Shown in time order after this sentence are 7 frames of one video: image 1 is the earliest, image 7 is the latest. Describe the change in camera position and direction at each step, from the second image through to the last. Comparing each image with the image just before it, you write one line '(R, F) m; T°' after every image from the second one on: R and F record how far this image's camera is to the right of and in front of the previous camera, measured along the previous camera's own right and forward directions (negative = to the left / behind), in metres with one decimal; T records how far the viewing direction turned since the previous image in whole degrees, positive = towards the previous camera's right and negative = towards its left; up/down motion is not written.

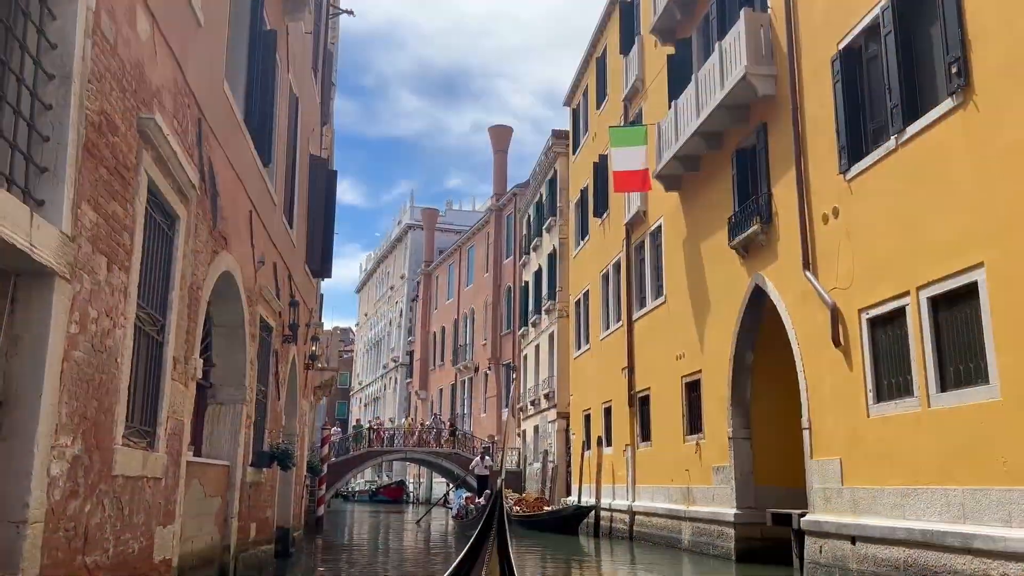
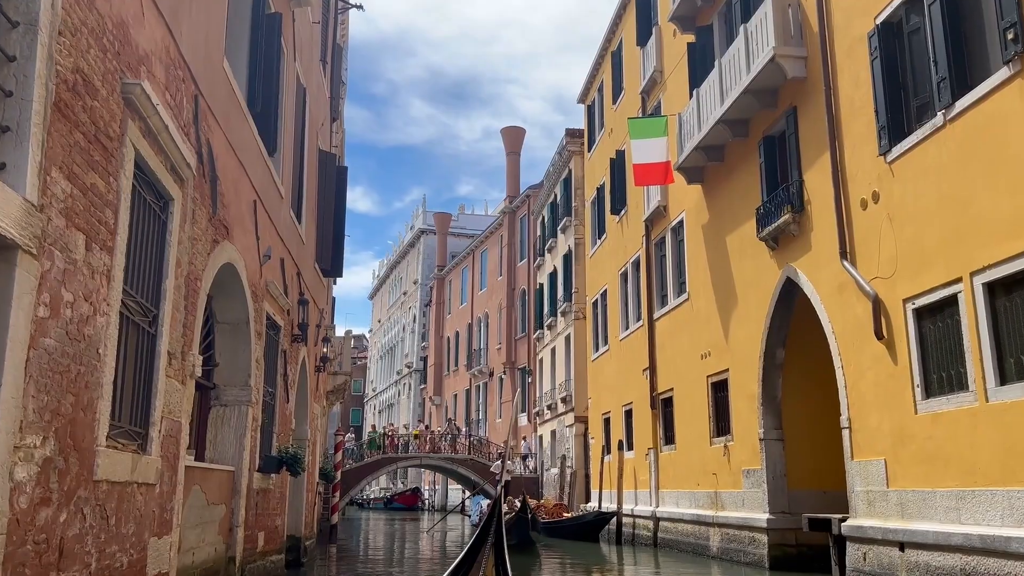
(-0.1, +0.5) m; -1°
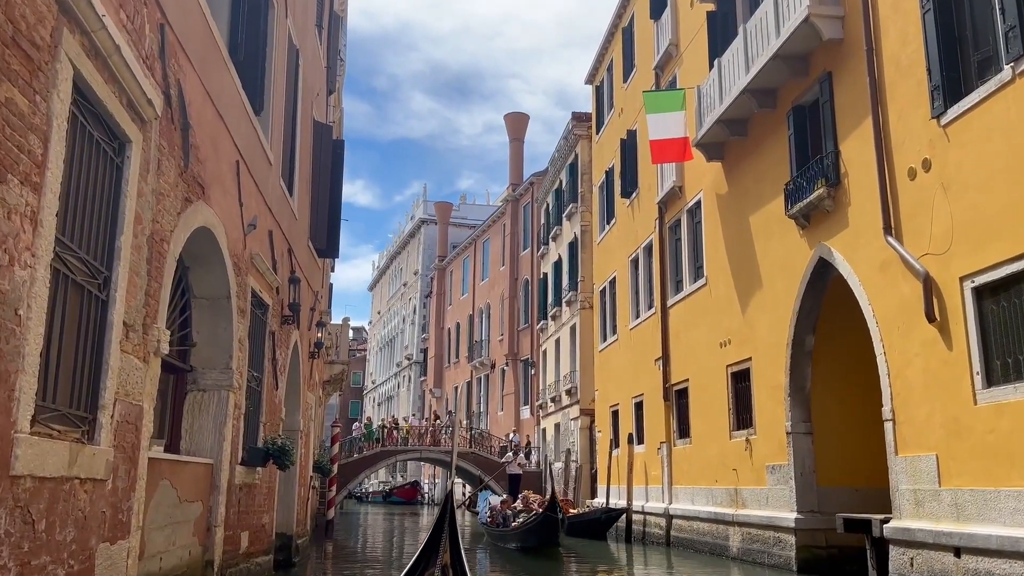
(-0.1, +0.8) m; 0°
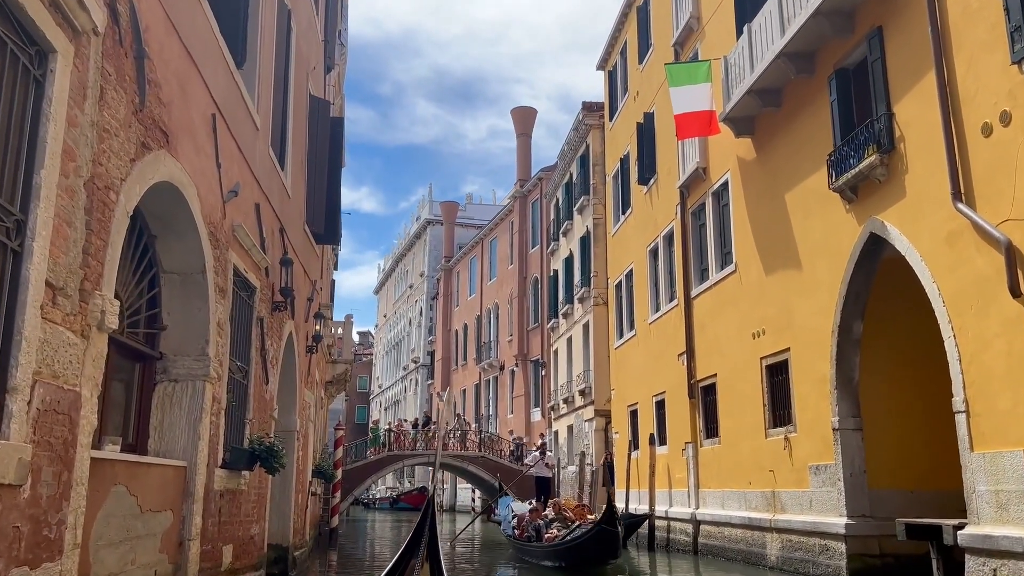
(-0.1, +1.0) m; 0°
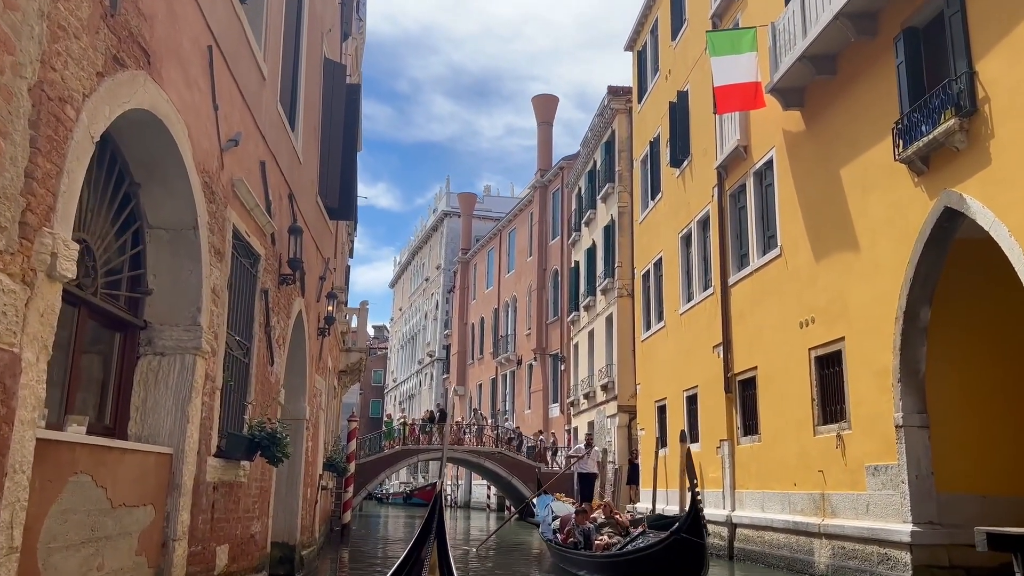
(-0.2, +0.9) m; -1°
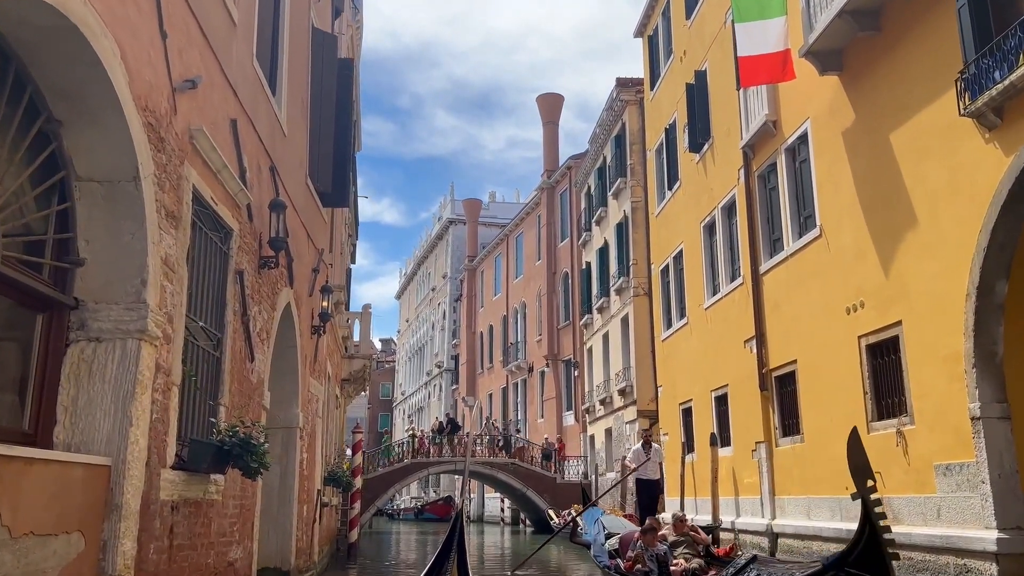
(-0.1, +1.0) m; 0°
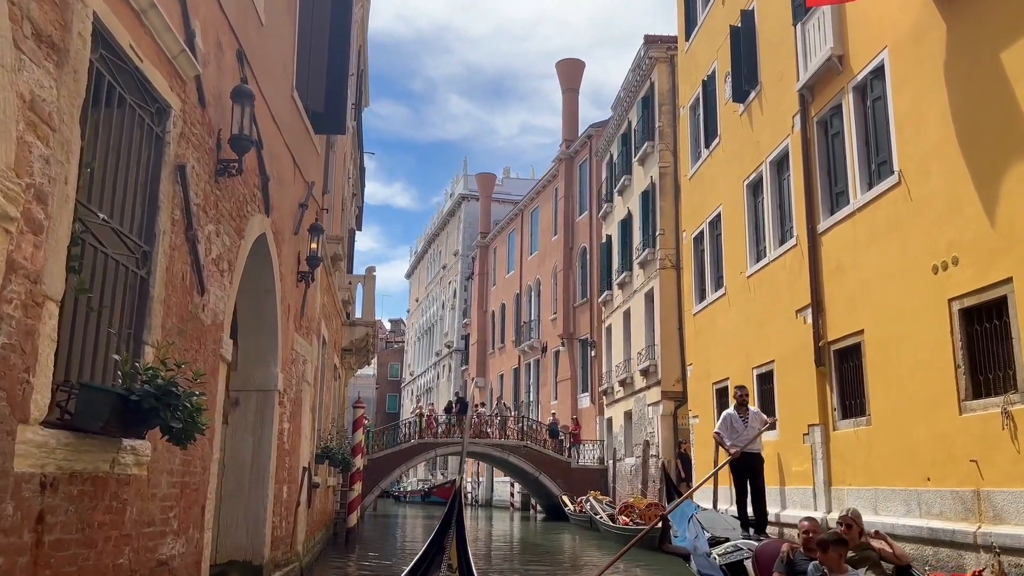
(-0.1, +1.5) m; -1°
